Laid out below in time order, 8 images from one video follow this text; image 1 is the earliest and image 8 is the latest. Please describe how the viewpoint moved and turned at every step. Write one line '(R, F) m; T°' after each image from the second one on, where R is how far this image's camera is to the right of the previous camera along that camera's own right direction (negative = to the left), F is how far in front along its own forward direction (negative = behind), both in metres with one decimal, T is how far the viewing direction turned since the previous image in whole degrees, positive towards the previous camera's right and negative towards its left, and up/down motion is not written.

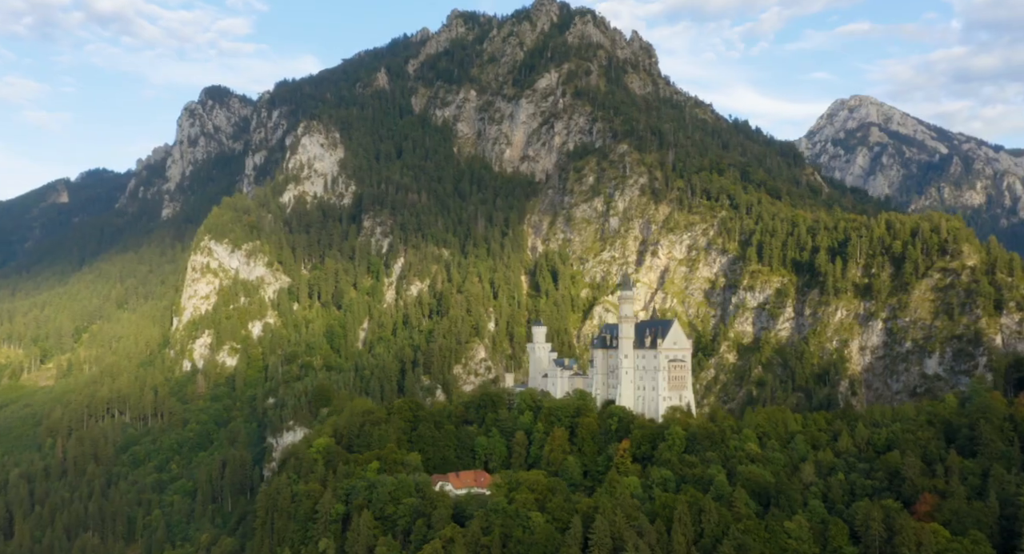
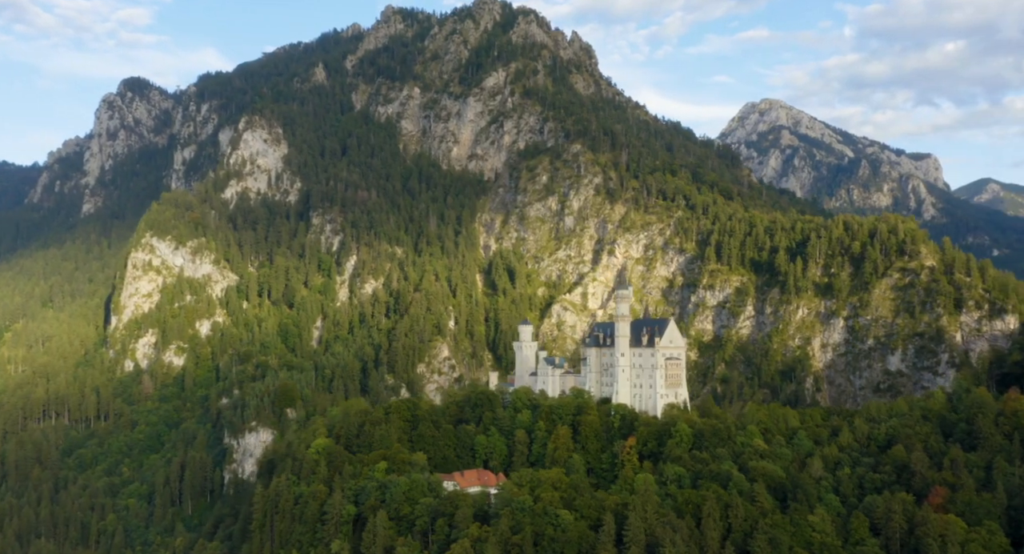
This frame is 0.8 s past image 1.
(-7.0, +1.0) m; +4°
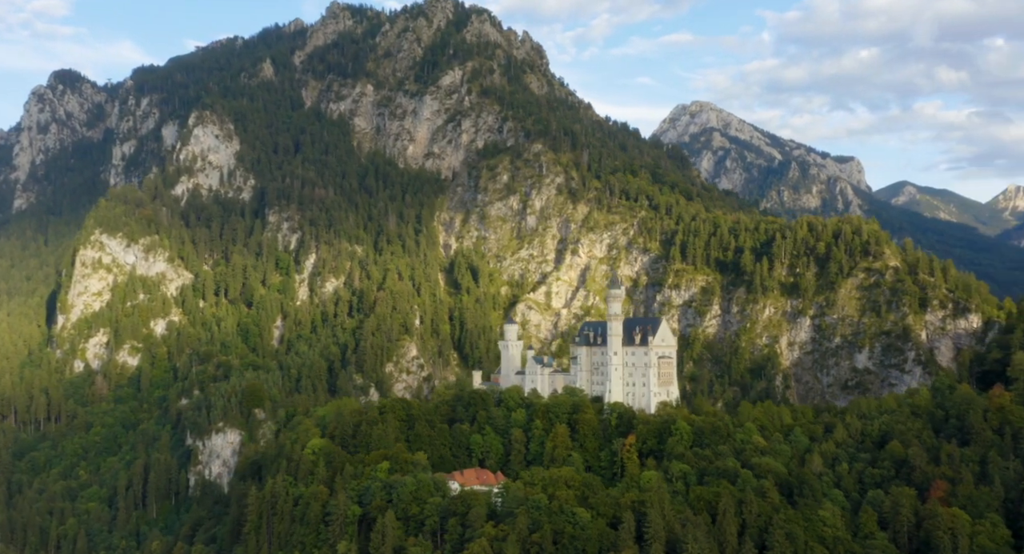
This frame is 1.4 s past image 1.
(-5.2, +0.5) m; +3°
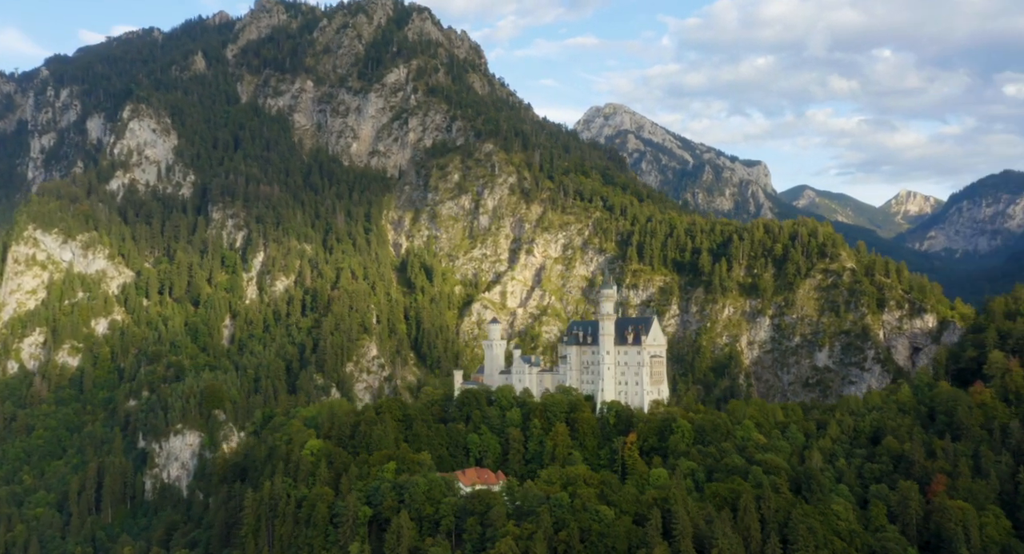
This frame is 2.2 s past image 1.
(-6.8, +0.5) m; +4°
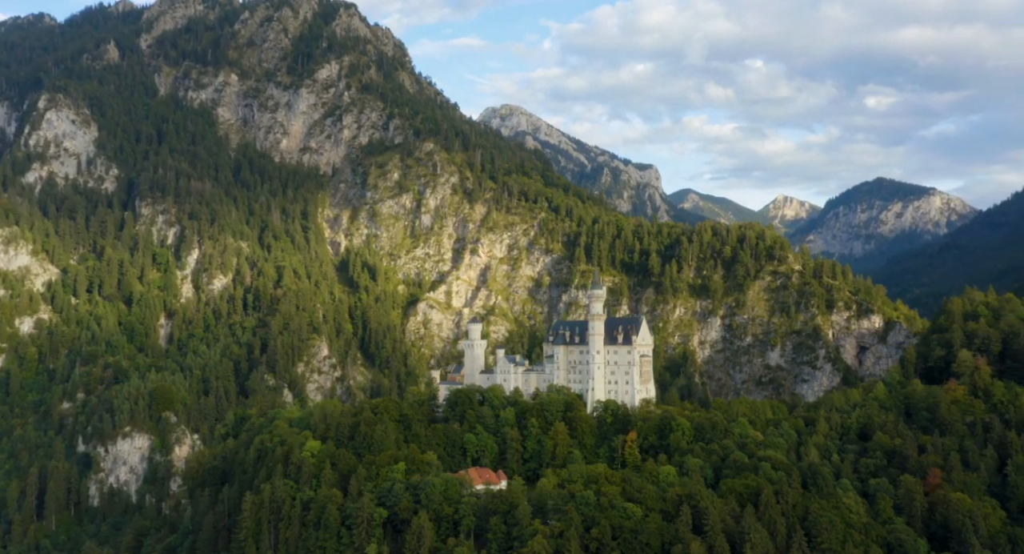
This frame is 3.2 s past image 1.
(-8.3, +0.3) m; +5°
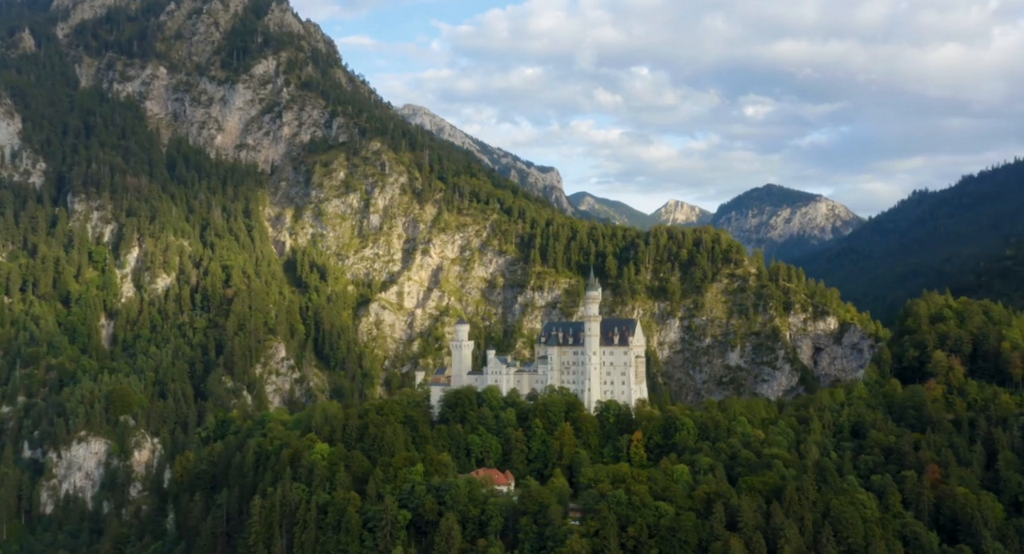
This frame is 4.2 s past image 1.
(-8.3, -0.1) m; +5°
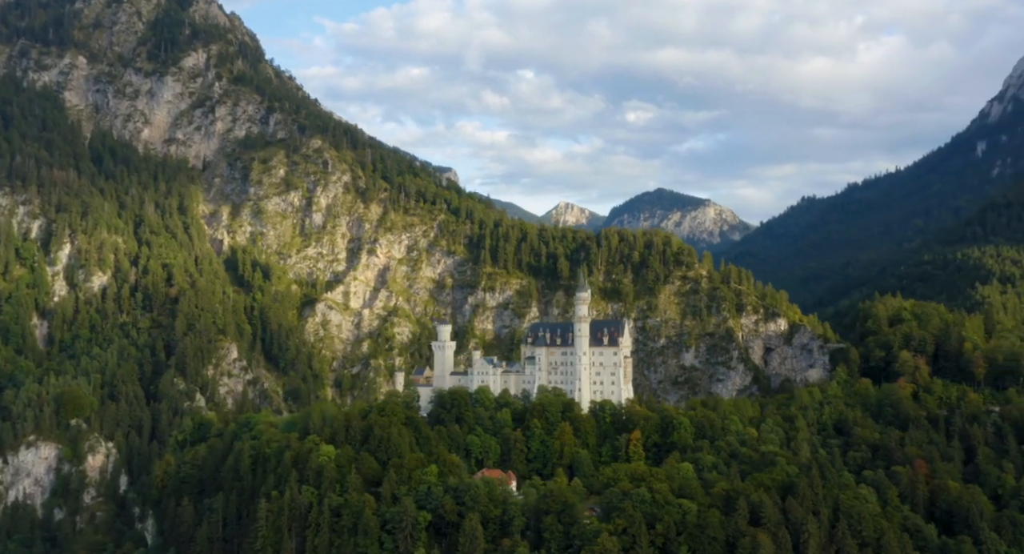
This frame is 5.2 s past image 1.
(-8.3, -0.4) m; +5°
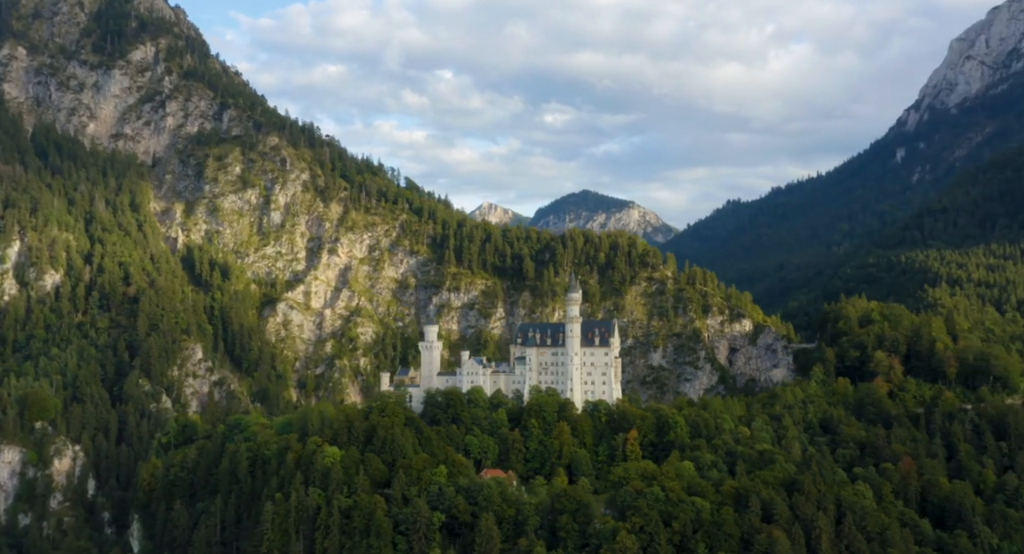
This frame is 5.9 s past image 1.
(-5.8, -0.7) m; +3°
